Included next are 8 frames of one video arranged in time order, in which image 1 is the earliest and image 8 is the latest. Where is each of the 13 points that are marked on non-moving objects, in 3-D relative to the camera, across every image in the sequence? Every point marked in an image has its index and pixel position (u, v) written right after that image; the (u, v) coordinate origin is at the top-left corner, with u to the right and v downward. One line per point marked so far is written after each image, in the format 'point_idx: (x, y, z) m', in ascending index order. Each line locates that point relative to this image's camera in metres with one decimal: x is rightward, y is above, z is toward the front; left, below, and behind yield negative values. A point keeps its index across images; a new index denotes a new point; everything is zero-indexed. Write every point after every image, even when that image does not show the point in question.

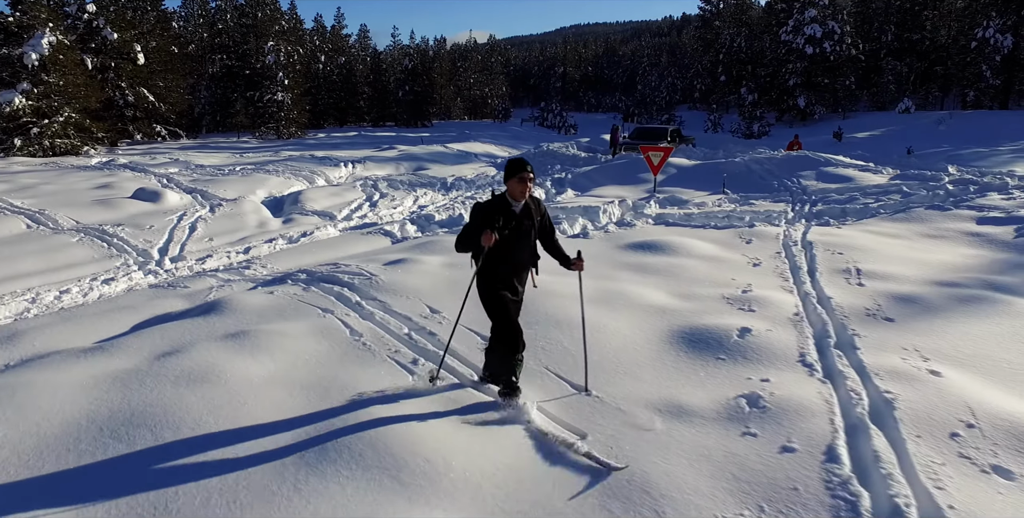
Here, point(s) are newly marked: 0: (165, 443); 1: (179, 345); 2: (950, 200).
0: (-1.3, -0.7, +3.0) m
1: (-1.8, -0.4, +4.4) m
2: (+5.3, +0.7, +9.8) m
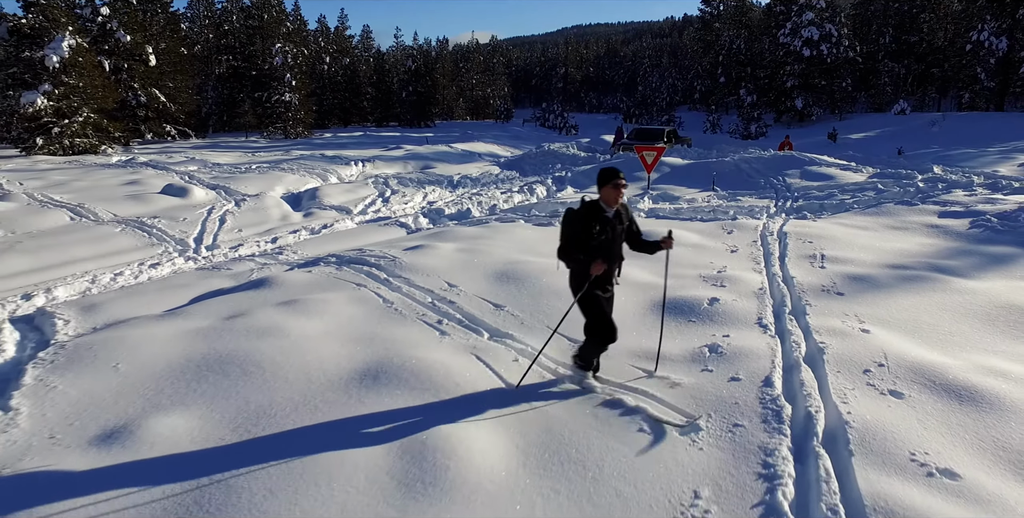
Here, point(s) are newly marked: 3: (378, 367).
0: (-1.2, -0.5, +3.9) m
1: (-1.7, -0.3, +5.2) m
2: (+5.4, +0.8, +10.7) m
3: (-0.6, -0.5, +3.9) m
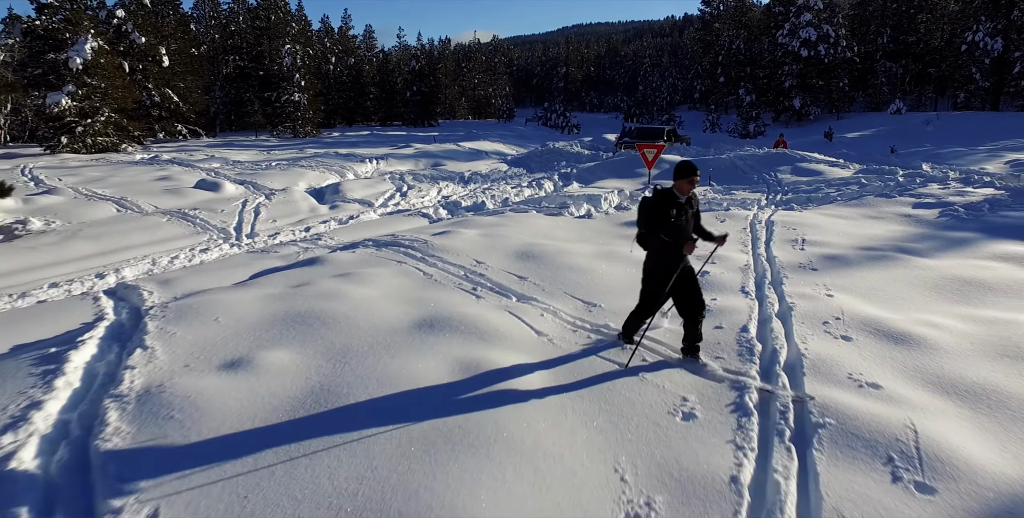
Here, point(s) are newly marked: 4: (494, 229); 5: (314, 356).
0: (-1.1, -0.4, +4.8) m
1: (-1.6, -0.2, +6.2) m
2: (+5.6, +1.0, +11.6) m
3: (-0.5, -0.4, +4.8) m
4: (-0.2, +0.3, +8.6) m
5: (-1.0, -0.5, +4.2) m
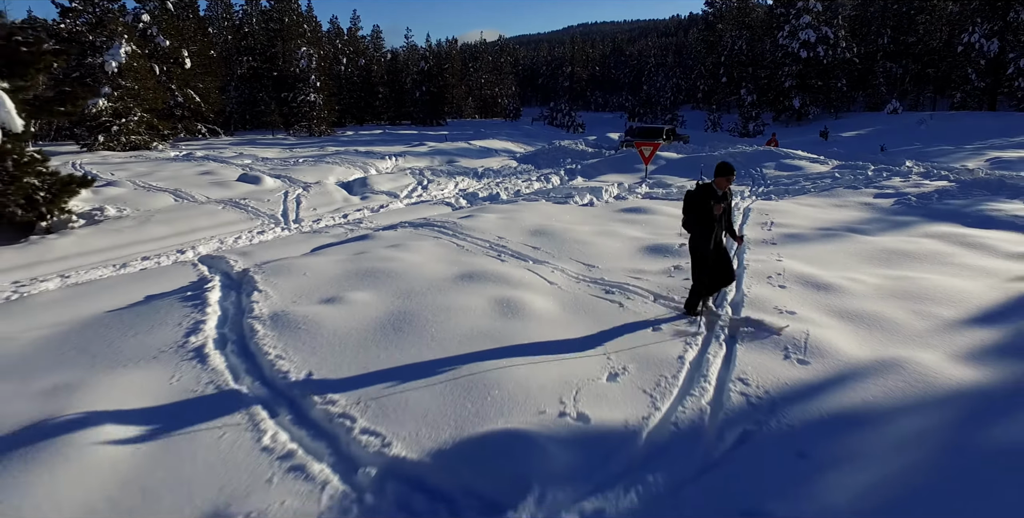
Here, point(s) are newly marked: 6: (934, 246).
0: (-0.9, -0.1, +6.3) m
1: (-1.4, +0.1, +7.7) m
2: (+5.8, +1.2, +13.1) m
3: (-0.3, -0.1, +6.4) m
4: (0.0, +0.6, +10.1) m
5: (-0.9, -0.3, +5.7) m
6: (+4.2, +0.1, +8.1) m
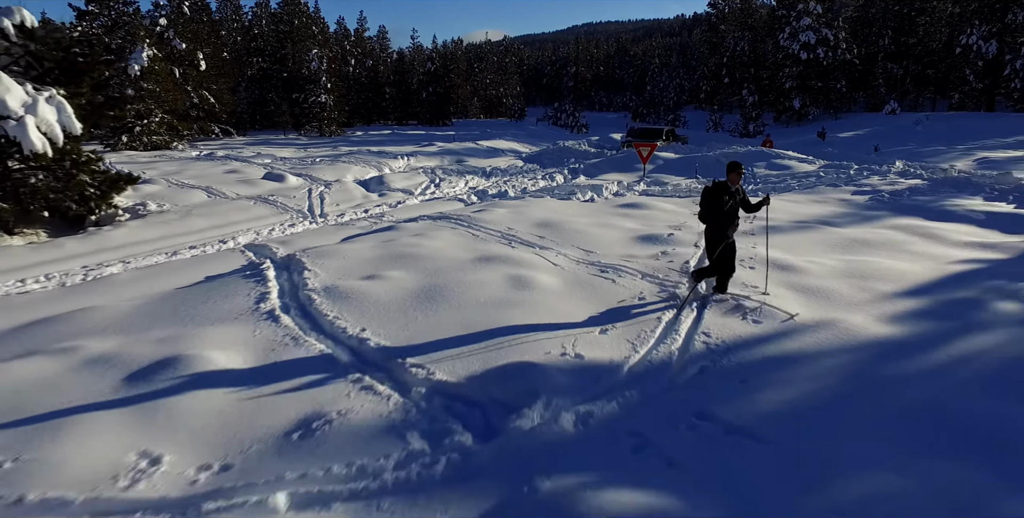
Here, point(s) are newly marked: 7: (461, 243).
0: (-0.8, 0.0, +7.4) m
1: (-1.3, +0.2, +8.8) m
2: (+5.9, +1.4, +14.1) m
3: (-0.2, 0.0, +7.4) m
4: (+0.1, +0.7, +11.1) m
5: (-0.8, -0.1, +6.8) m
6: (+4.3, +0.3, +9.1) m
7: (-0.5, +0.2, +8.4) m
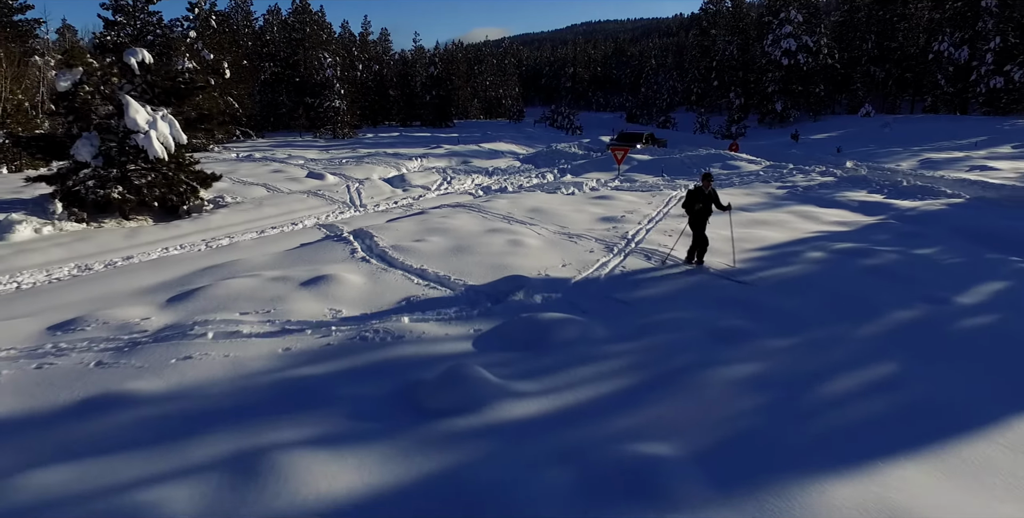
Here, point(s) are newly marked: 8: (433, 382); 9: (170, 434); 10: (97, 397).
0: (-0.9, +0.4, +11.0) m
1: (-1.4, +0.6, +12.3) m
2: (+5.8, +1.8, +17.7) m
3: (-0.3, +0.4, +11.0) m
4: (+0.1, +1.1, +14.7) m
5: (-0.8, +0.3, +10.4) m
6: (+4.3, +0.7, +12.7) m
7: (-0.6, +0.6, +11.9) m
8: (-0.5, -0.7, +5.0) m
9: (-1.9, -0.9, +4.5) m
10: (-2.6, -0.9, +5.0) m
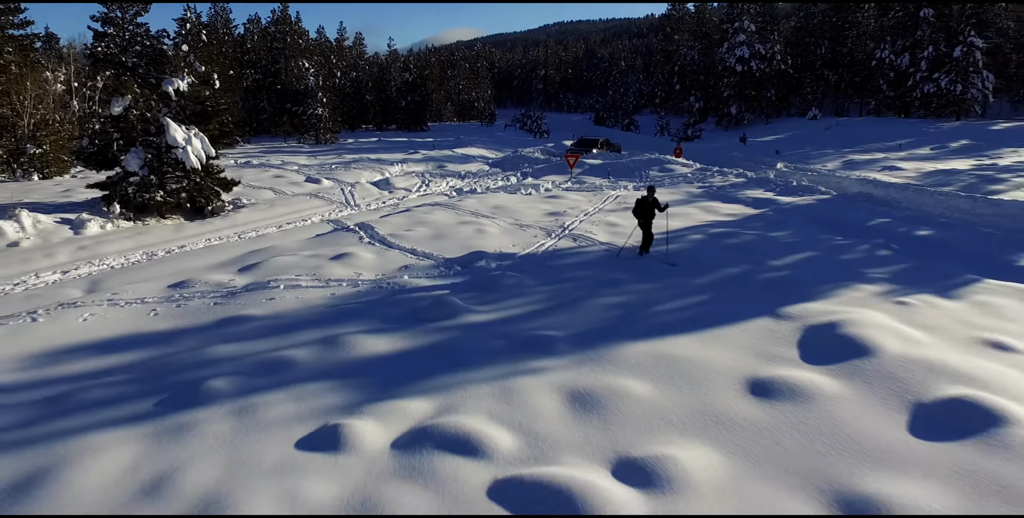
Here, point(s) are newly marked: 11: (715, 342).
0: (-1.5, +0.6, +14.5) m
1: (-2.0, +0.9, +15.8) m
2: (+5.0, +2.1, +21.4) m
3: (-0.9, +0.7, +14.5) m
4: (-0.7, +1.4, +18.2) m
5: (-1.4, +0.5, +13.8) m
6: (+3.6, +1.0, +16.3) m
7: (-1.2, +0.8, +15.4) m
8: (-0.9, -0.5, +8.5) m
9: (-2.3, -0.7, +7.9) m
10: (-3.0, -0.6, +8.4) m
11: (+1.9, -0.8, +7.4) m
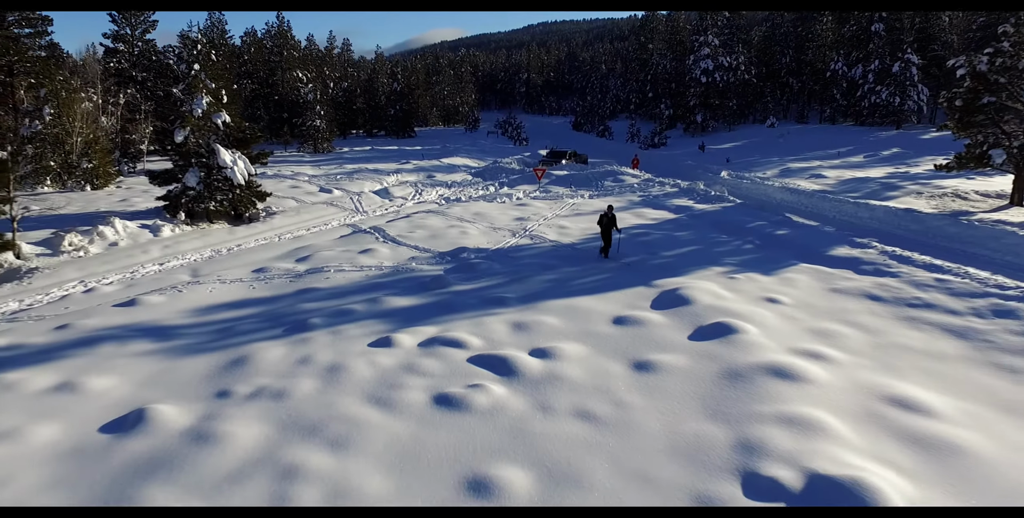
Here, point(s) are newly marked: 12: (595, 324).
0: (-2.1, +0.8, +19.3) m
1: (-2.6, +1.0, +20.6) m
2: (+4.3, +2.3, +26.3) m
3: (-1.4, +0.8, +19.3) m
4: (-1.3, +1.5, +23.0) m
5: (-2.0, +0.6, +18.7) m
6: (+3.0, +1.1, +21.2) m
7: (-1.8, +1.0, +20.2) m
8: (-1.4, -0.3, +13.4) m
9: (-2.8, -0.6, +12.7) m
10: (-3.5, -0.5, +13.2) m
11: (+1.4, -0.6, +12.3) m
12: (+1.1, -0.9, +10.9) m
